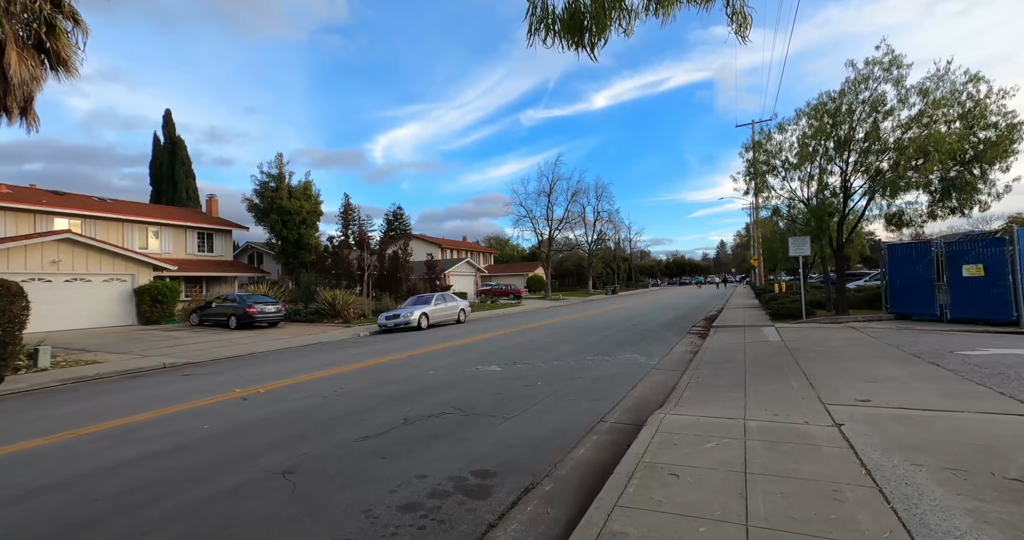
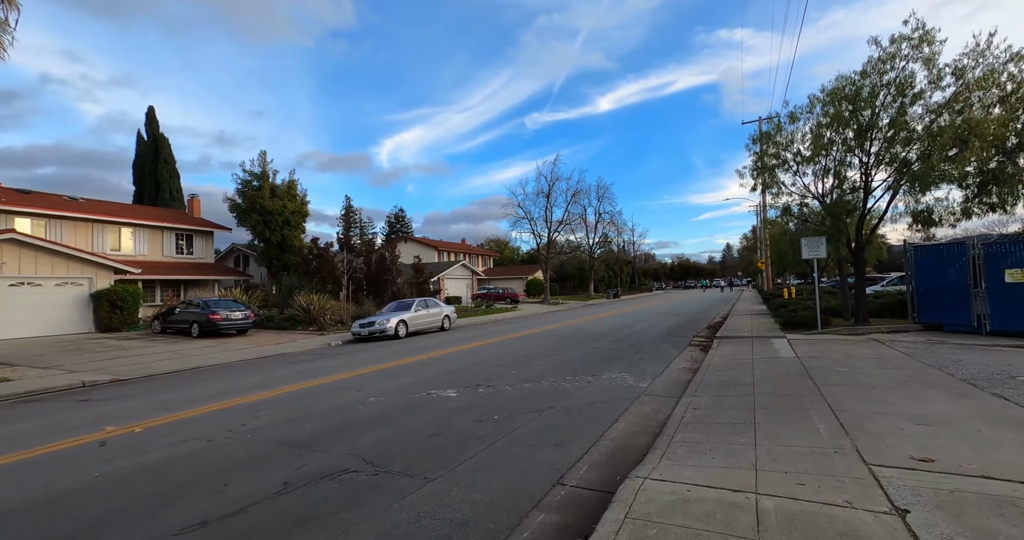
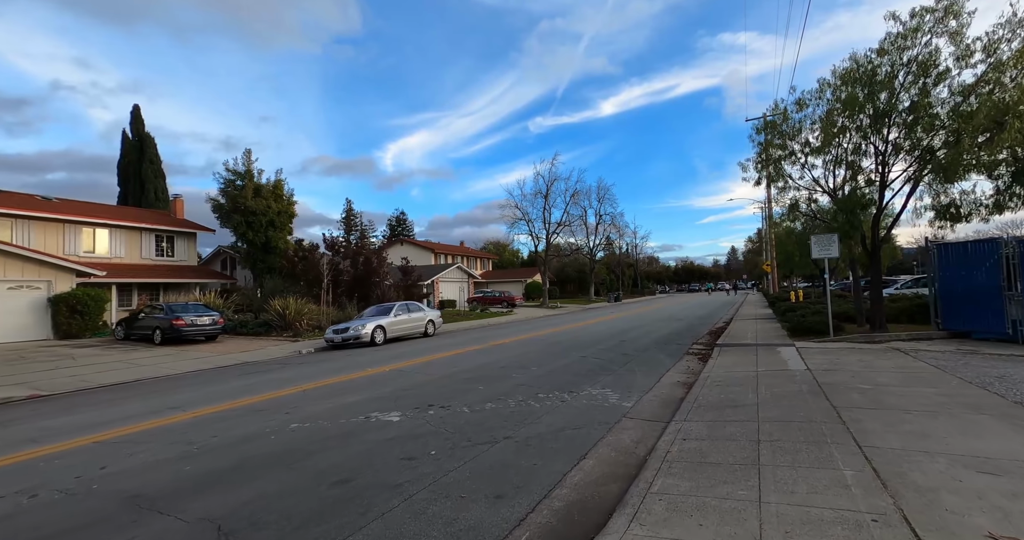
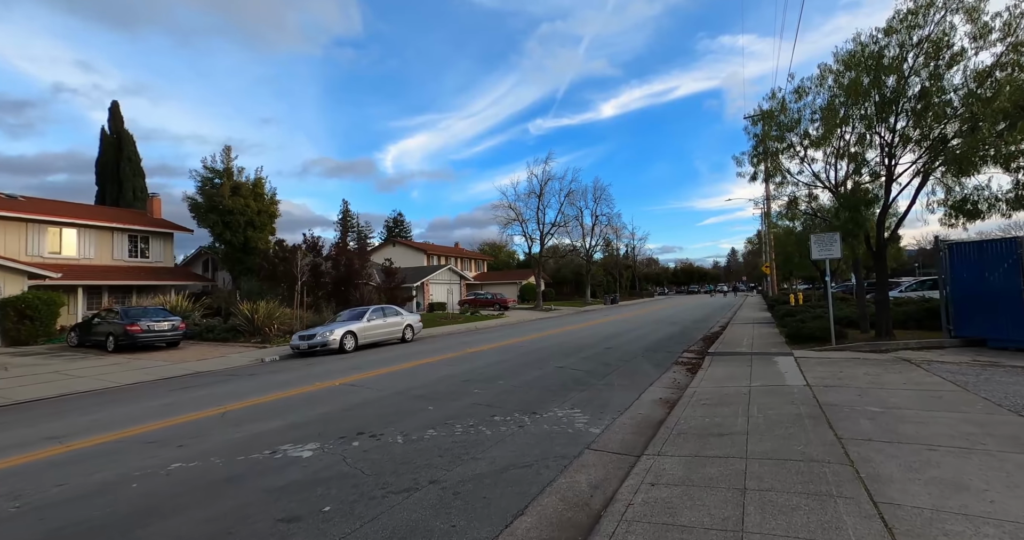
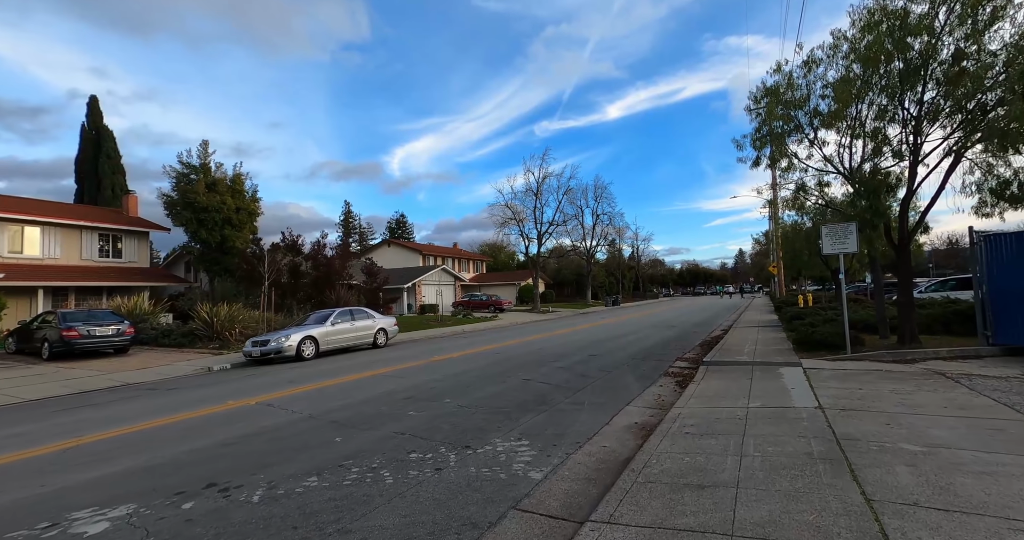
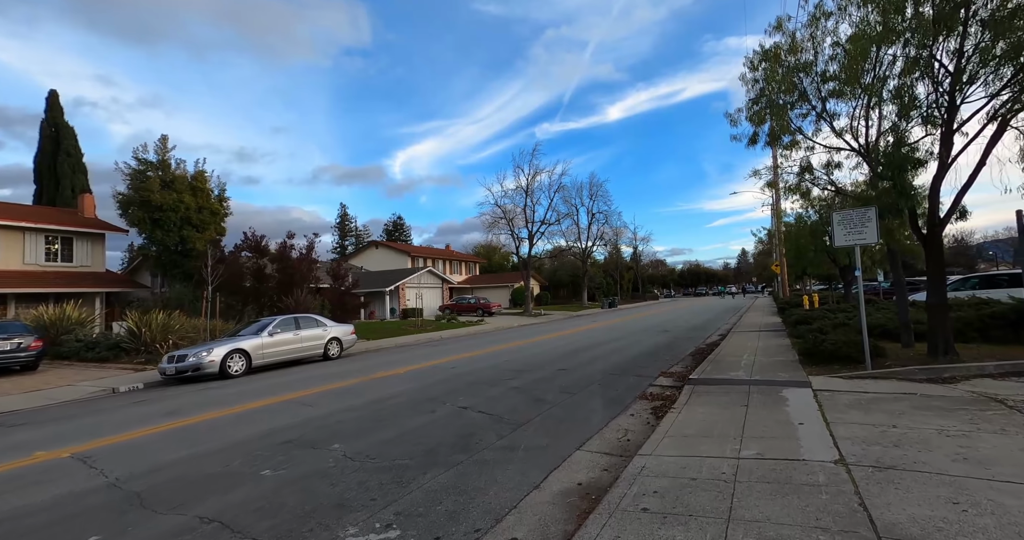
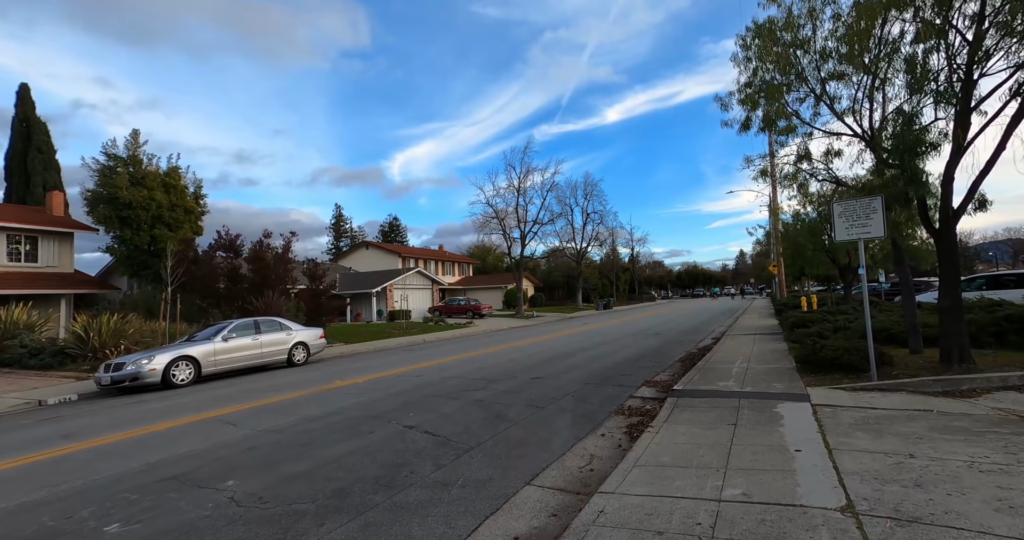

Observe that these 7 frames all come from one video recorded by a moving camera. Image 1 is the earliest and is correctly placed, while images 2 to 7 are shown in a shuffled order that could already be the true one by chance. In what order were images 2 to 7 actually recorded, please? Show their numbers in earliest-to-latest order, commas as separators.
2, 3, 4, 5, 6, 7
